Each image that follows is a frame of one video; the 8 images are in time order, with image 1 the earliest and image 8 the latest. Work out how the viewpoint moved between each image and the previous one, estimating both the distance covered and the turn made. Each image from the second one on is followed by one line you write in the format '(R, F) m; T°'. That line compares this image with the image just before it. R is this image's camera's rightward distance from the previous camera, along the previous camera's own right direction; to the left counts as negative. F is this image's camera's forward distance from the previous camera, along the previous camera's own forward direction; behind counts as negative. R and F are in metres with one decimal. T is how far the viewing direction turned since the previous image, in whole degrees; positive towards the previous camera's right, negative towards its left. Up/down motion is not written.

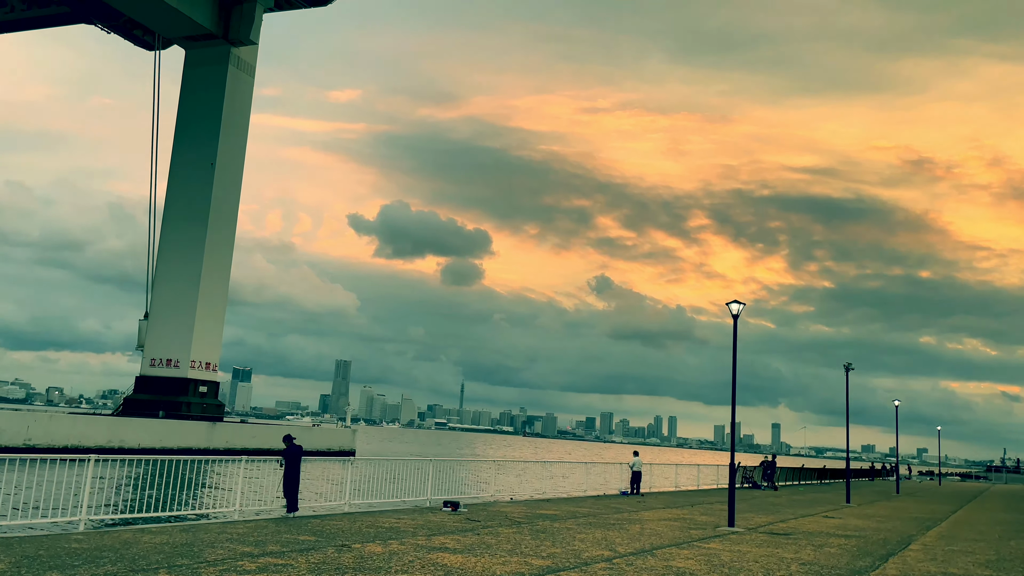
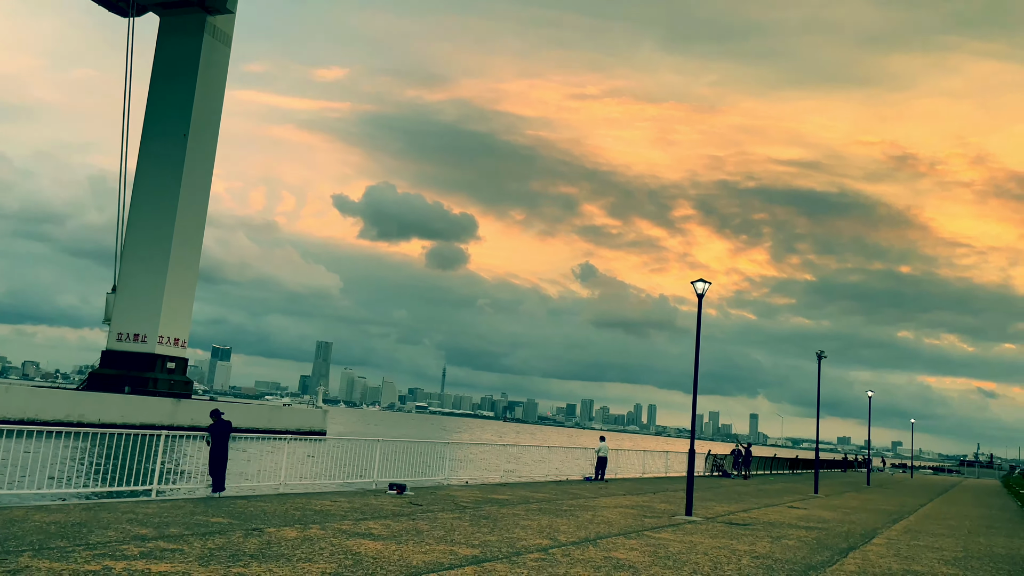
(+0.7, +1.0) m; +1°
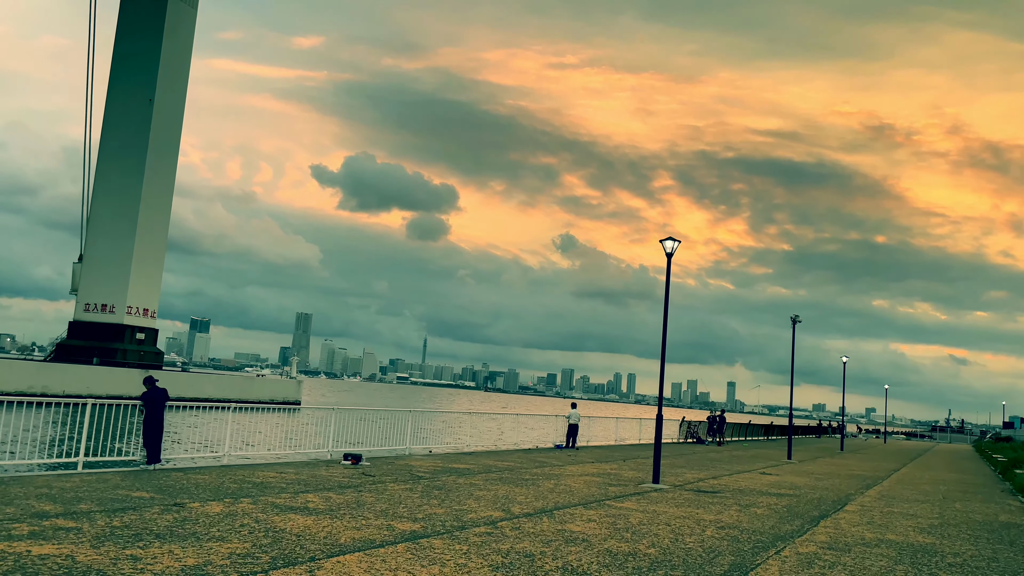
(+0.4, +0.9) m; +1°
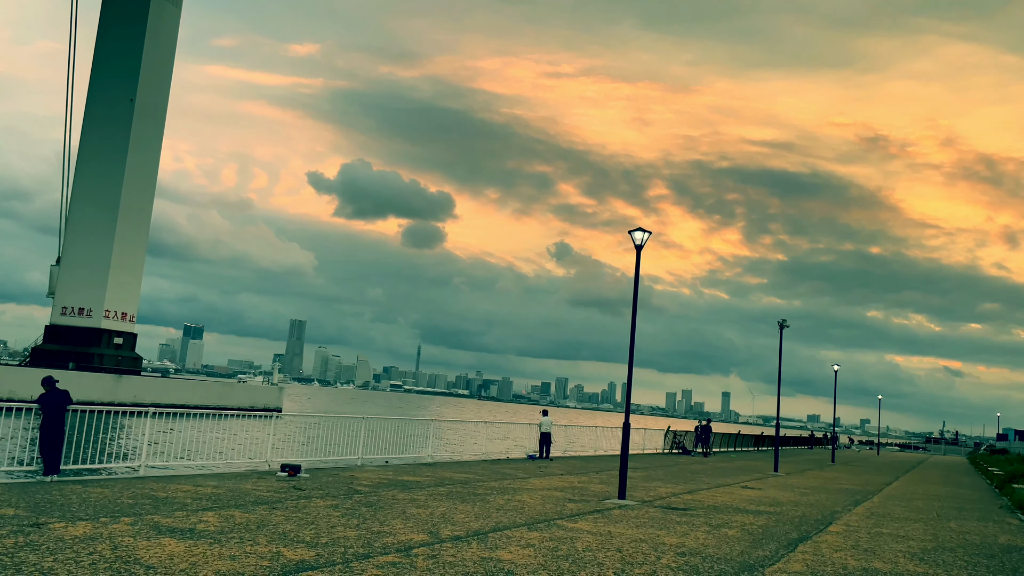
(+0.8, +1.5) m; 0°
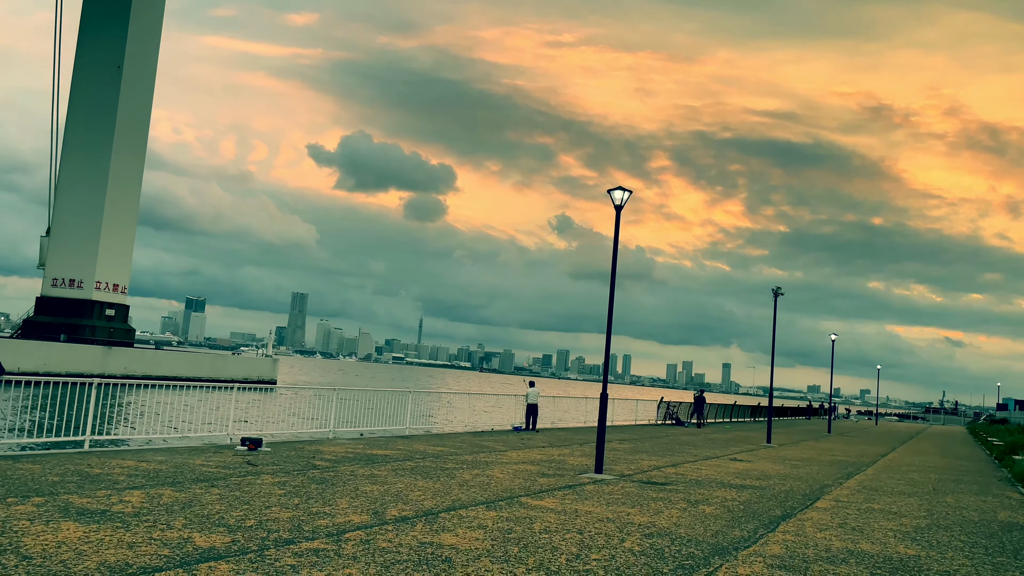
(+0.5, +0.9) m; 0°
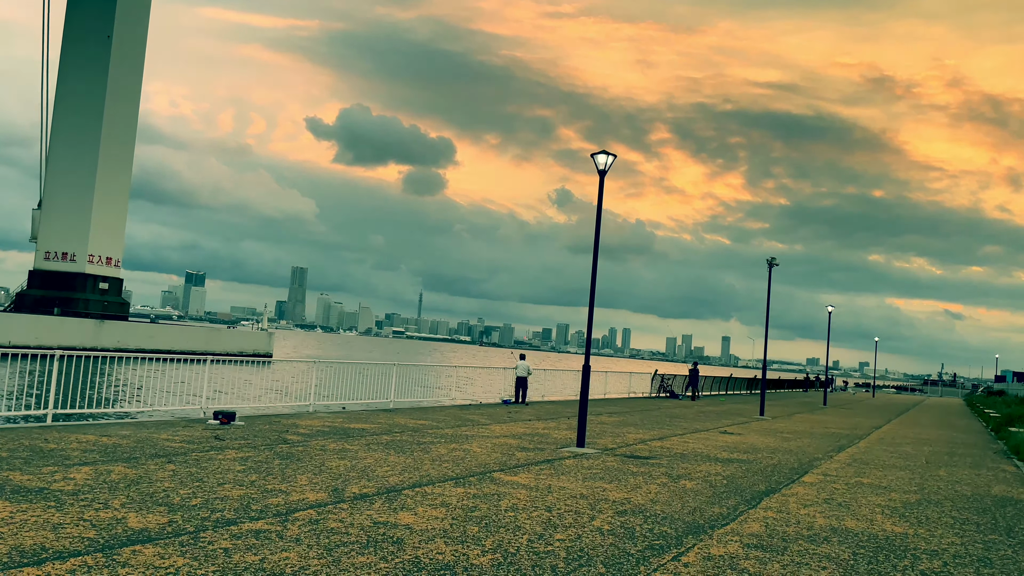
(+0.4, +0.5) m; 0°
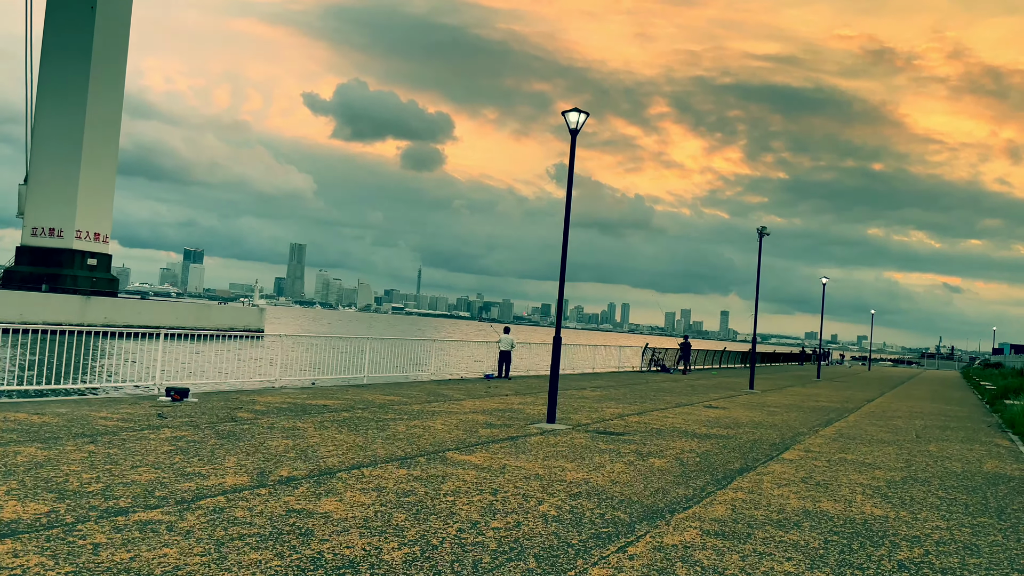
(+0.5, +0.8) m; 0°
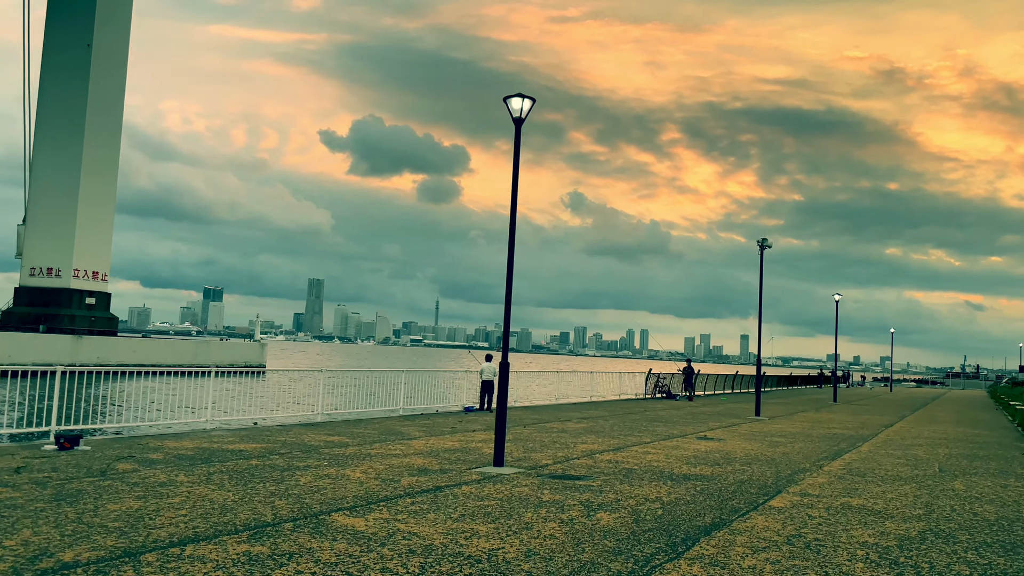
(+1.1, +2.0) m; -1°
